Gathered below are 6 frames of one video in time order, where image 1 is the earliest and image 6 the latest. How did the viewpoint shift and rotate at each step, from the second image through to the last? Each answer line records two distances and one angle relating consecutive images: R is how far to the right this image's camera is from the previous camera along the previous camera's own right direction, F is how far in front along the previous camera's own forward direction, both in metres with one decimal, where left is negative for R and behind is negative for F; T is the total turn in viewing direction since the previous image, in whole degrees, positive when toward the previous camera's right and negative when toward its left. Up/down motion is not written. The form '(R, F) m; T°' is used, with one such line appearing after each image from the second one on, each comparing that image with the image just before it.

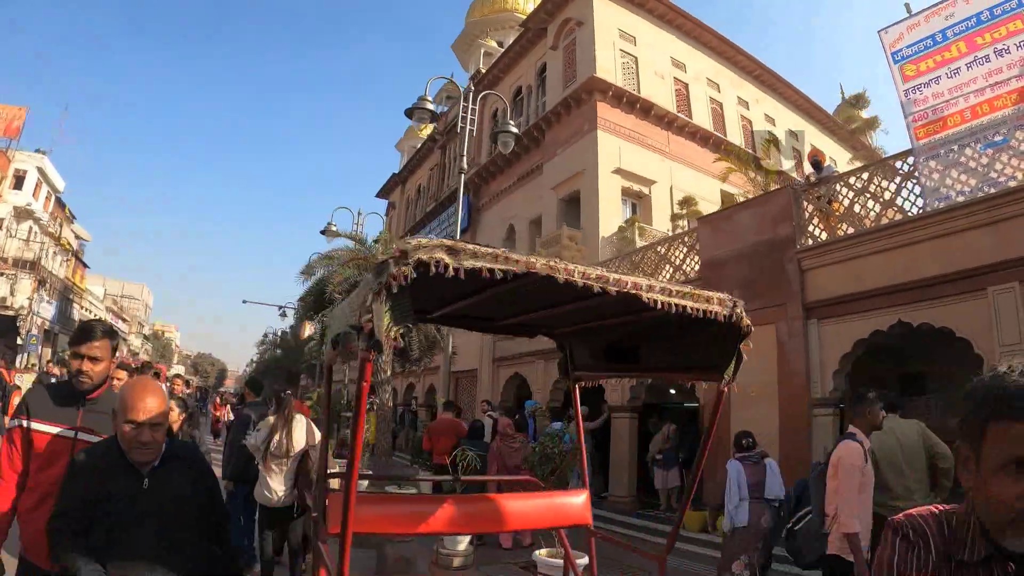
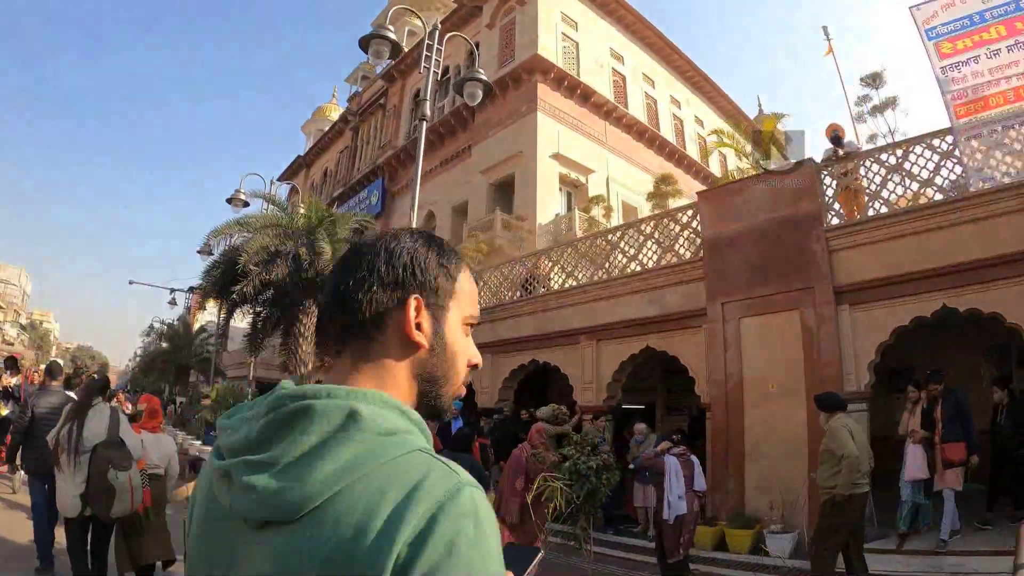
(-0.8, +1.6) m; +9°
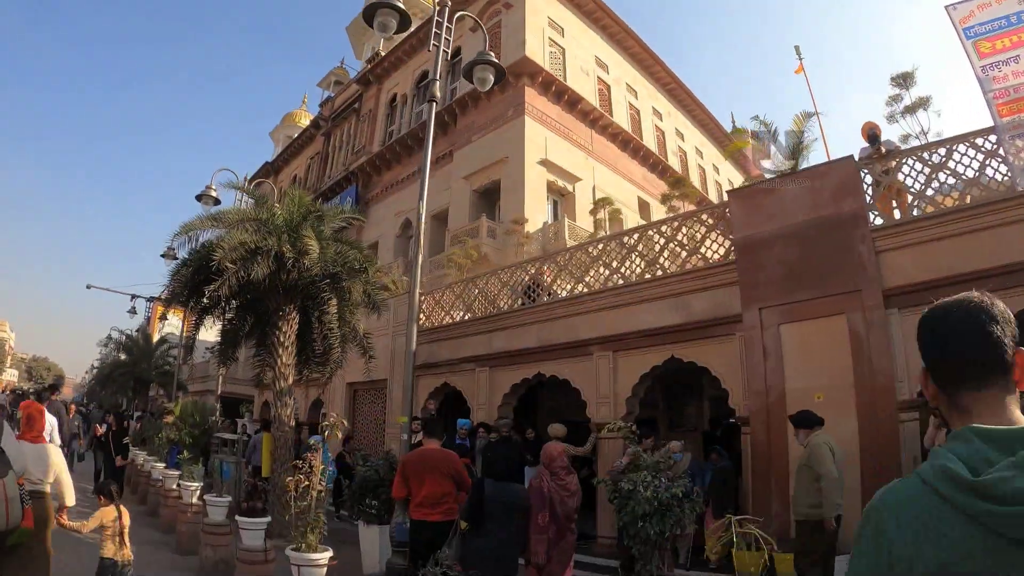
(-0.5, +0.8) m; +3°
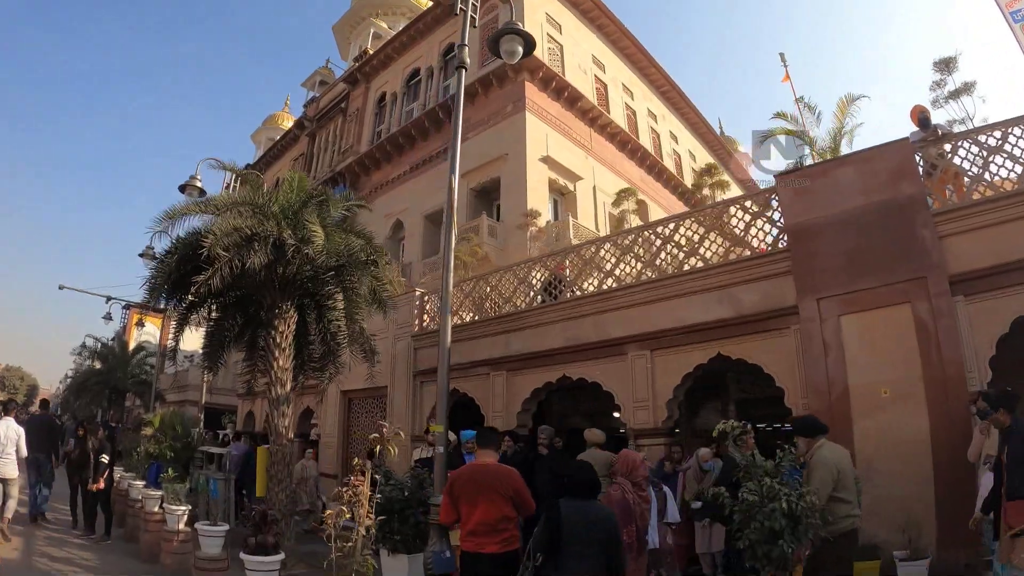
(-0.5, +0.8) m; +2°
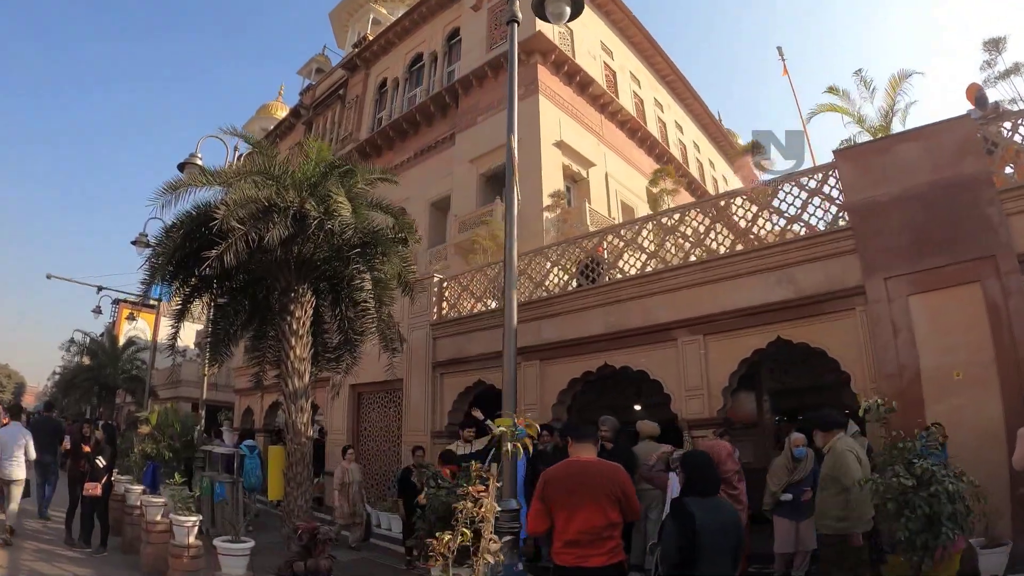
(-0.6, +0.7) m; +1°
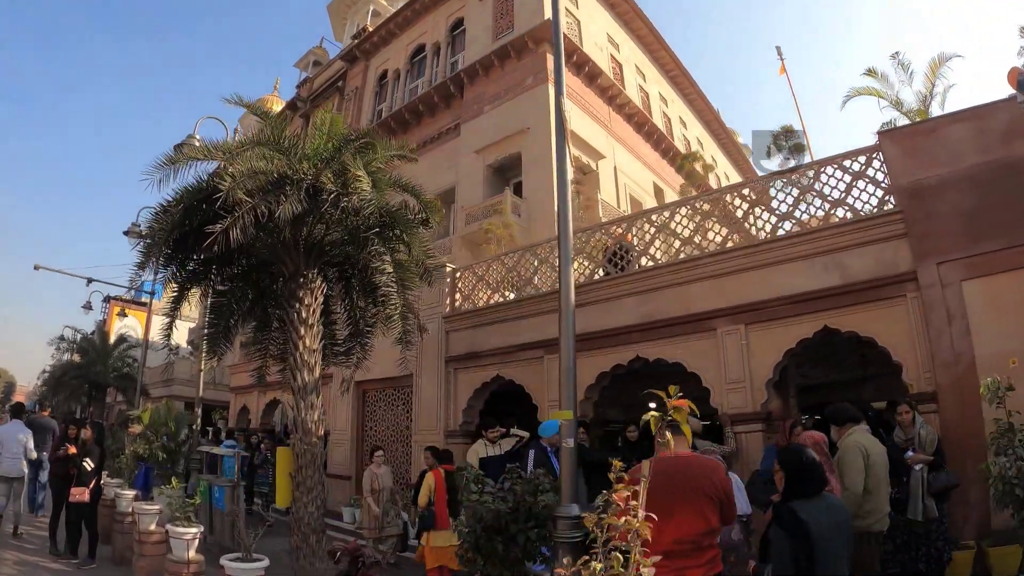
(-0.4, +0.6) m; +1°
